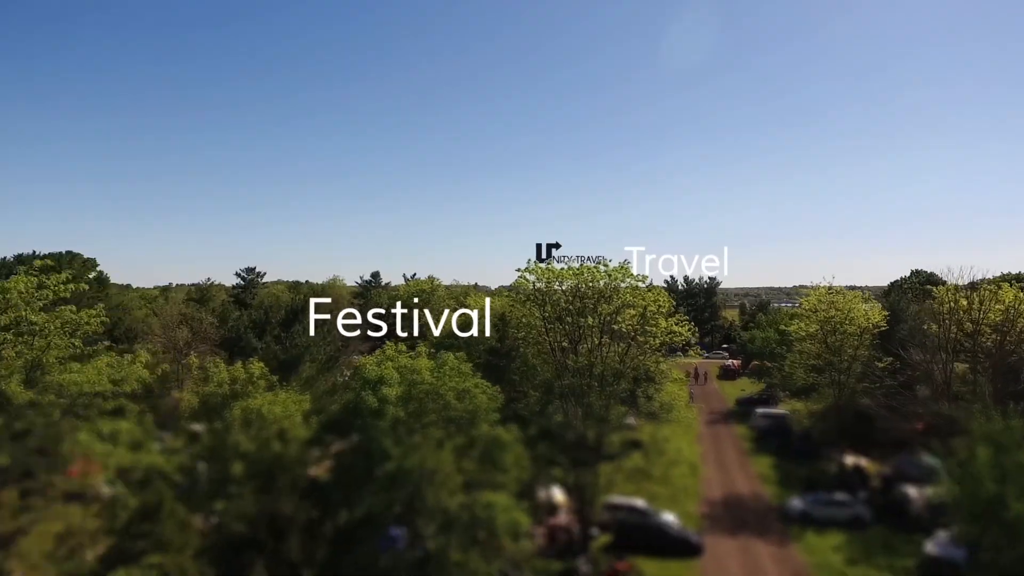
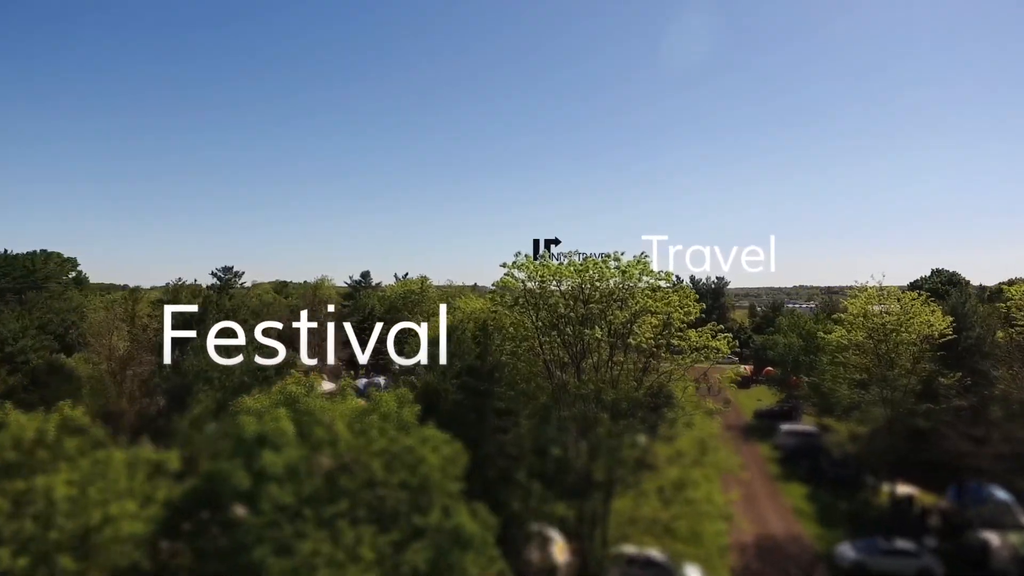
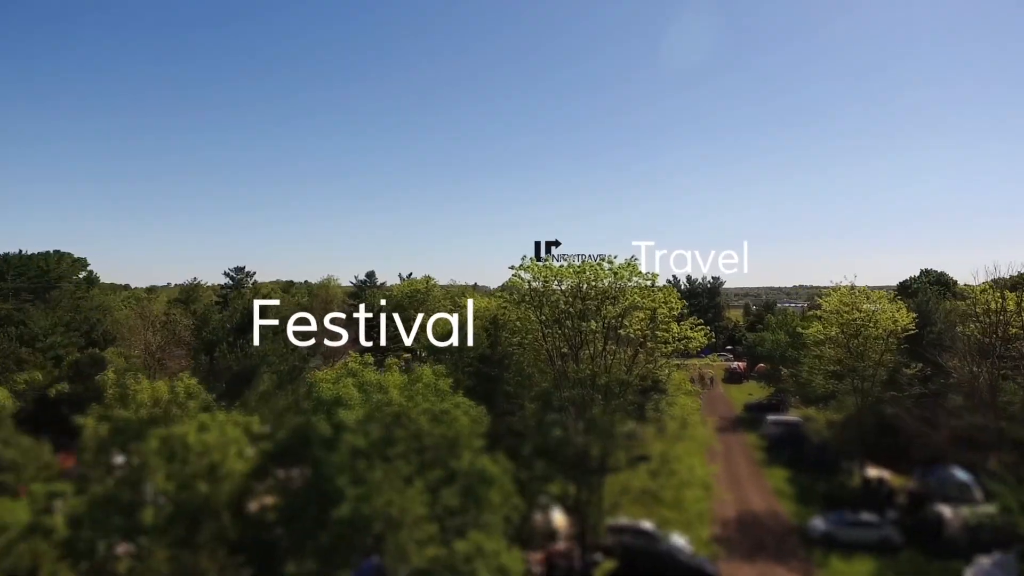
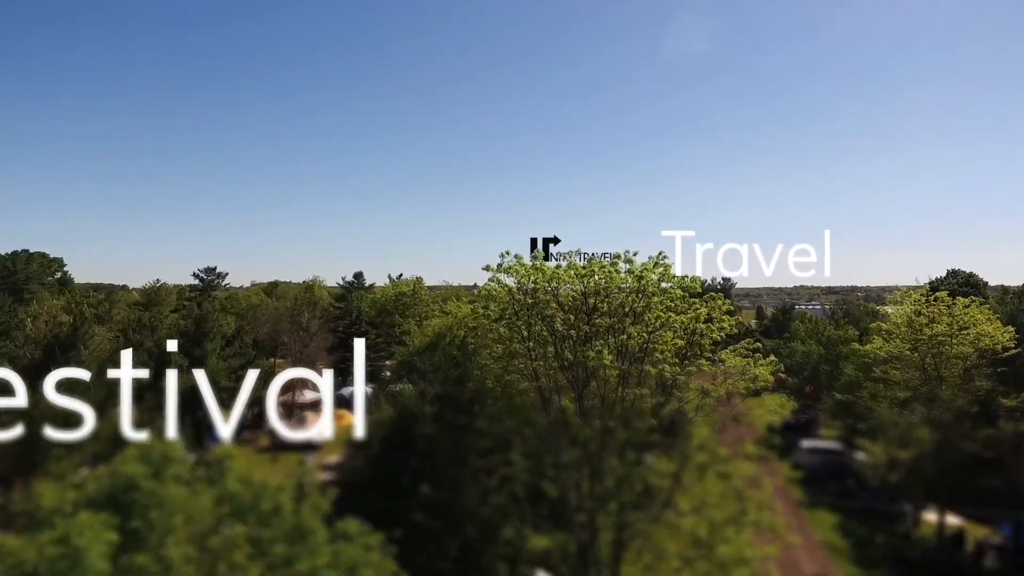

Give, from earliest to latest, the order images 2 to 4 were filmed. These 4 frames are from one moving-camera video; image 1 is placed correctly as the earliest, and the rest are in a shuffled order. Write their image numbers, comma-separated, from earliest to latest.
3, 2, 4
